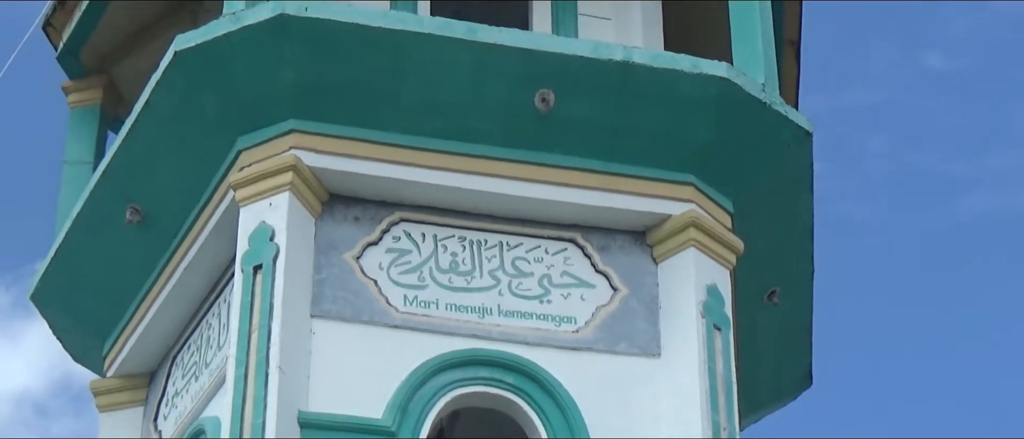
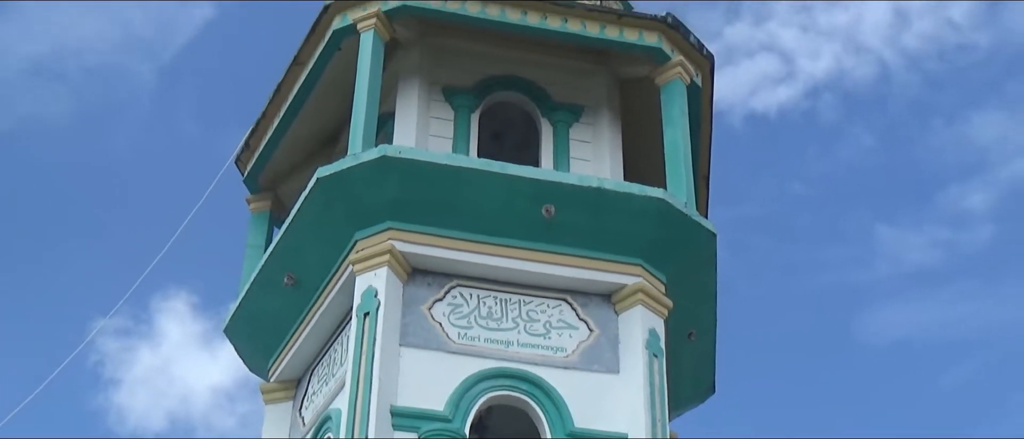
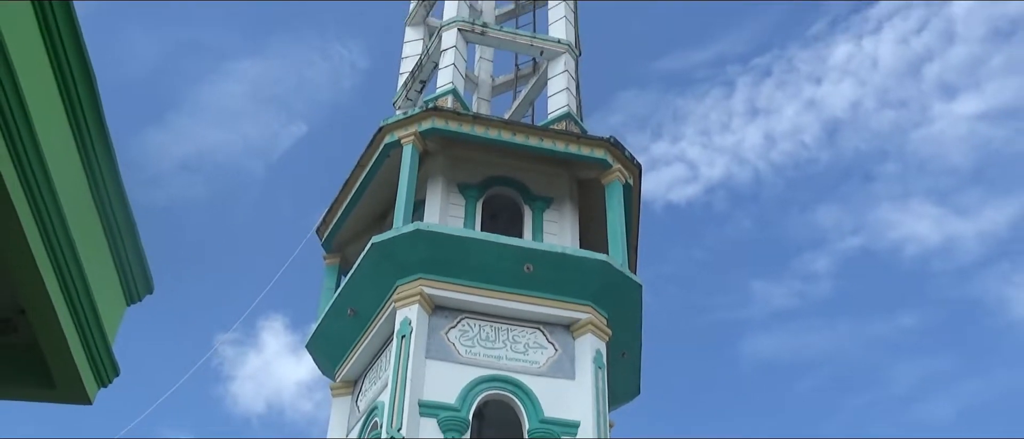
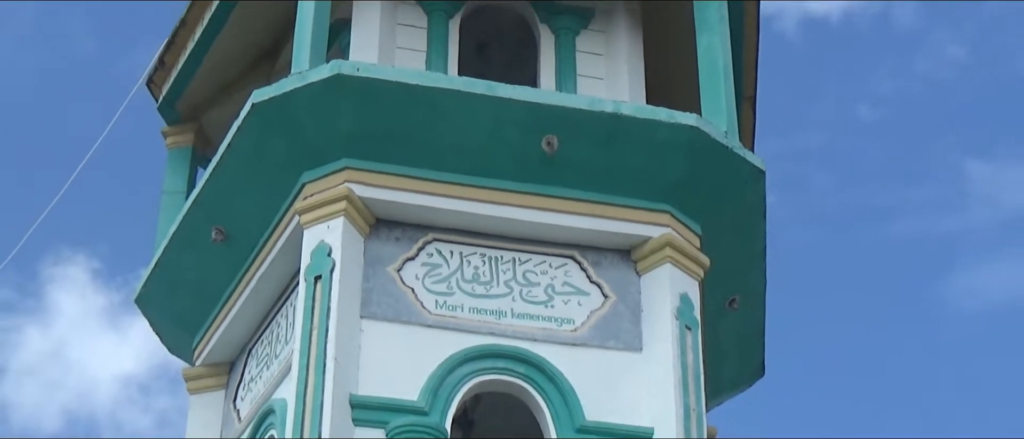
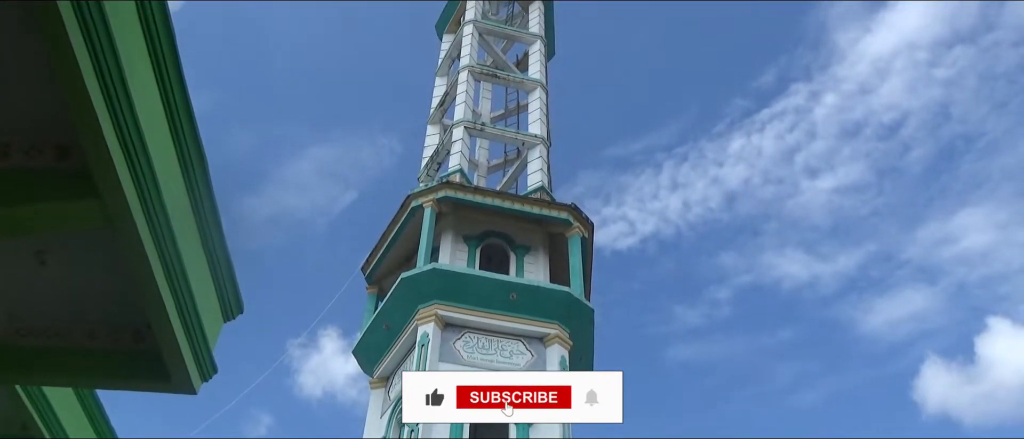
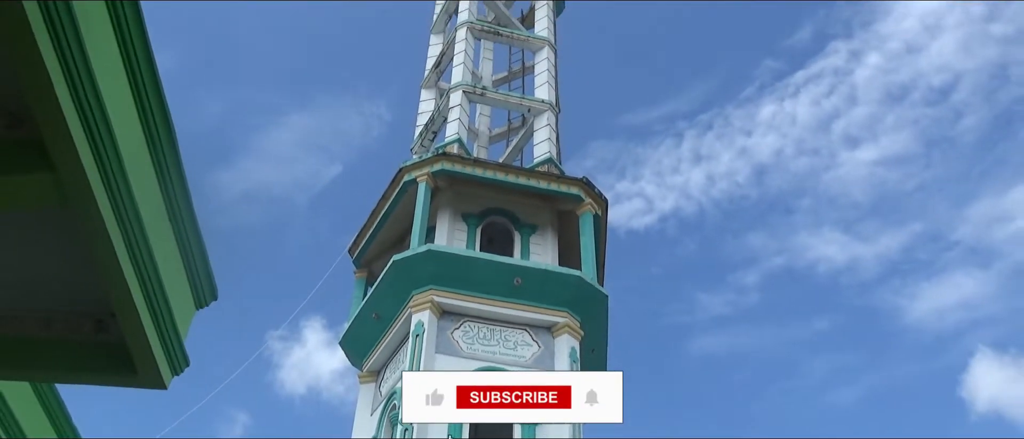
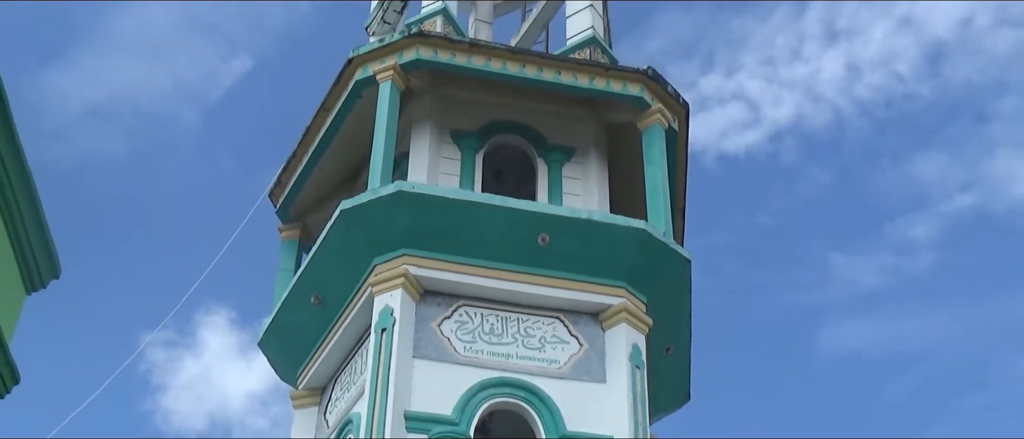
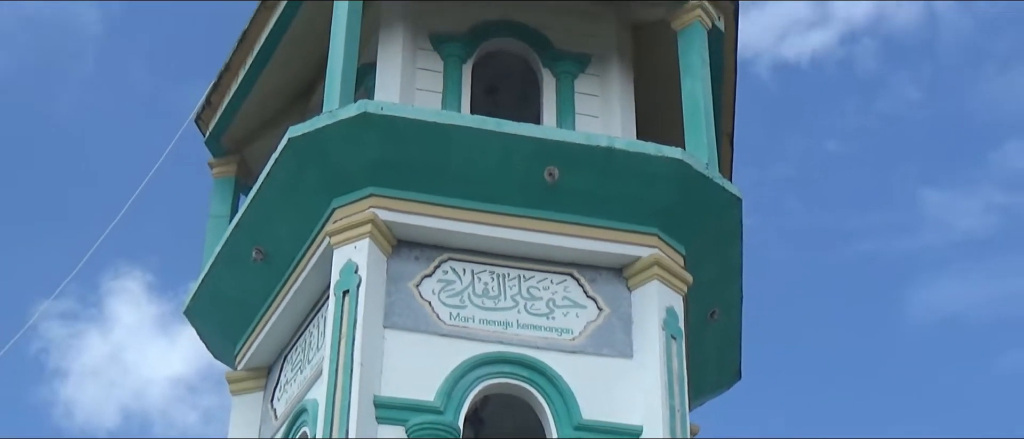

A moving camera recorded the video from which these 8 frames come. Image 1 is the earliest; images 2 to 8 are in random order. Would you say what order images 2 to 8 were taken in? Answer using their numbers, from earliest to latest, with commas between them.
4, 8, 2, 7, 3, 6, 5
